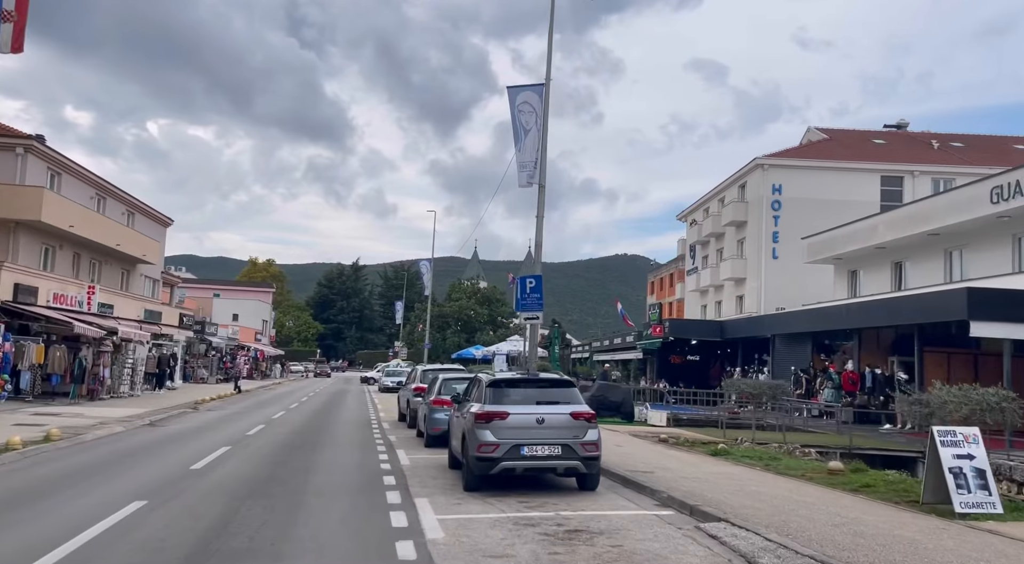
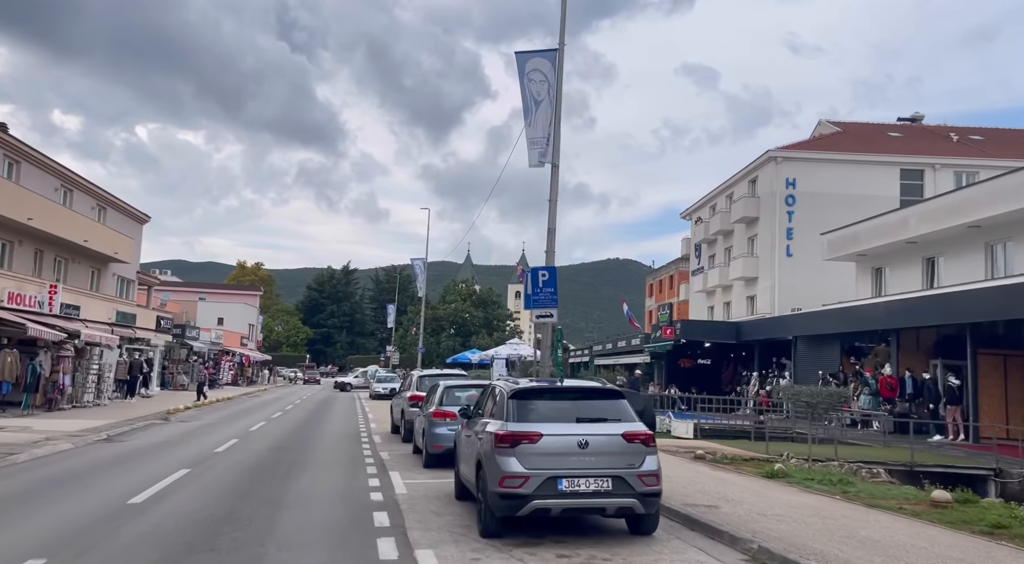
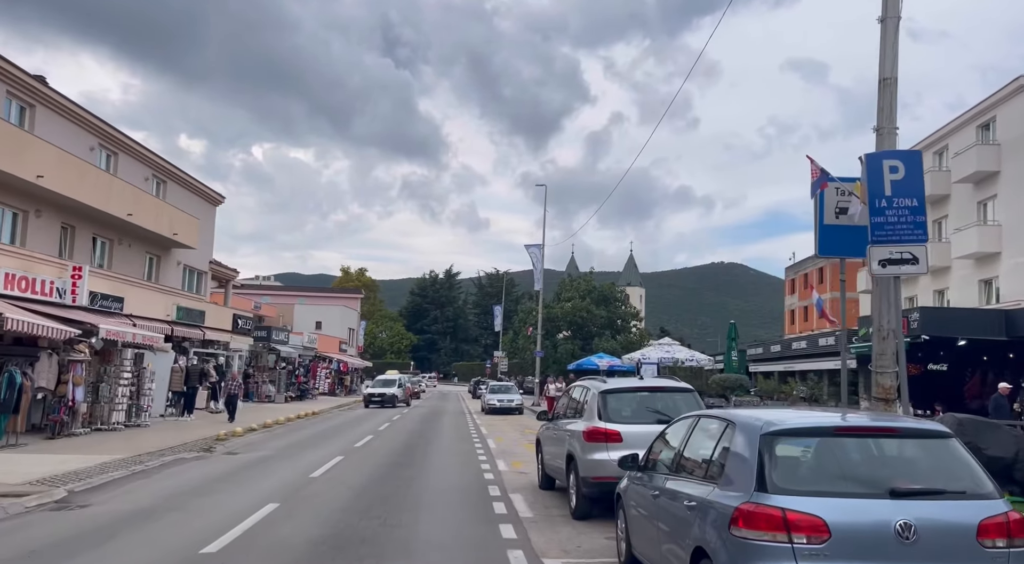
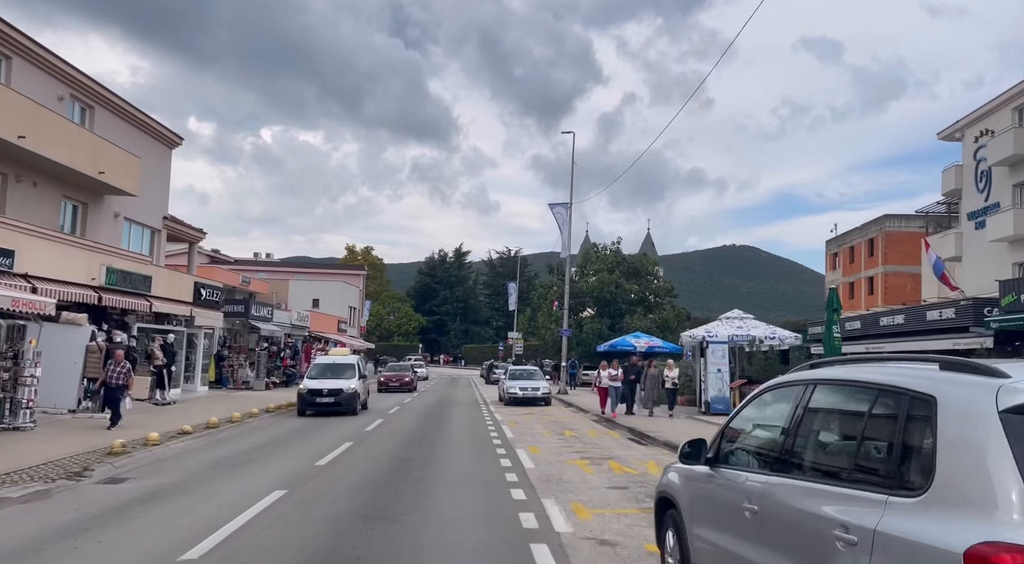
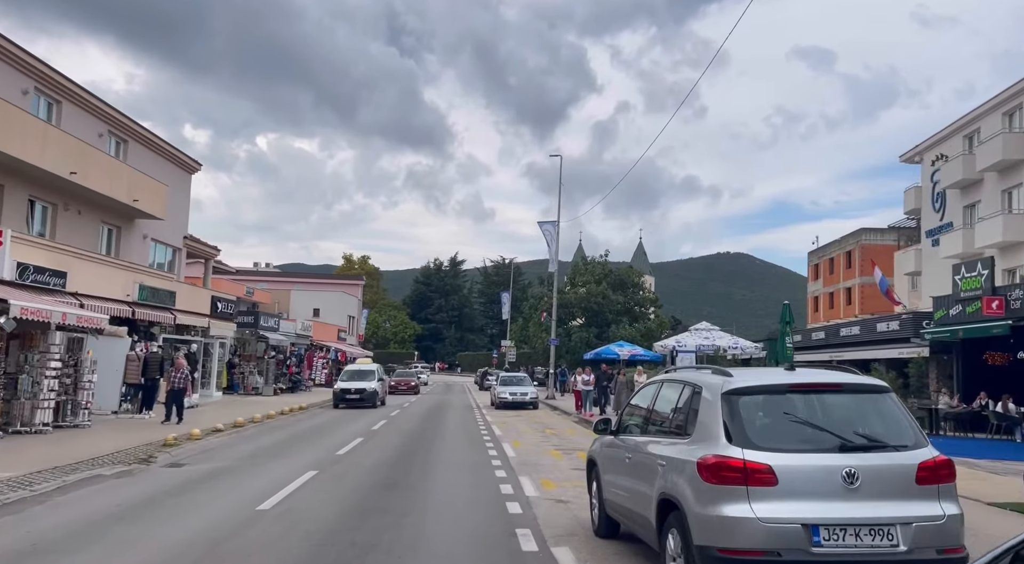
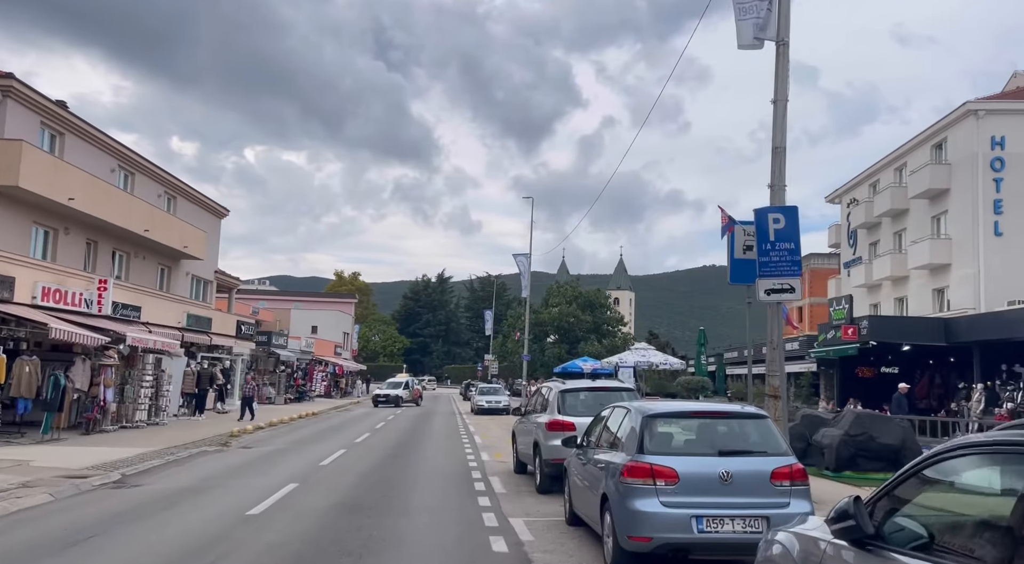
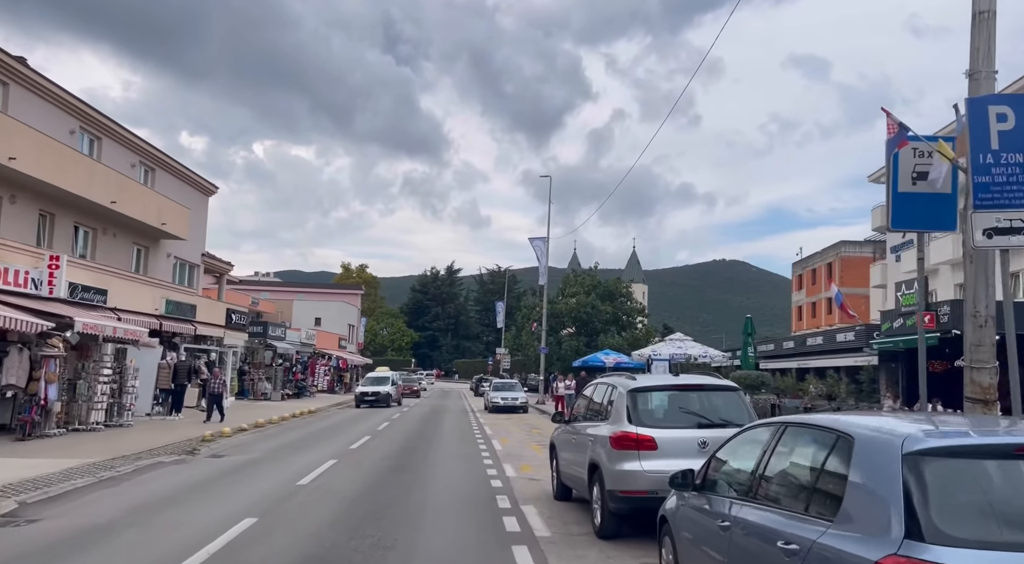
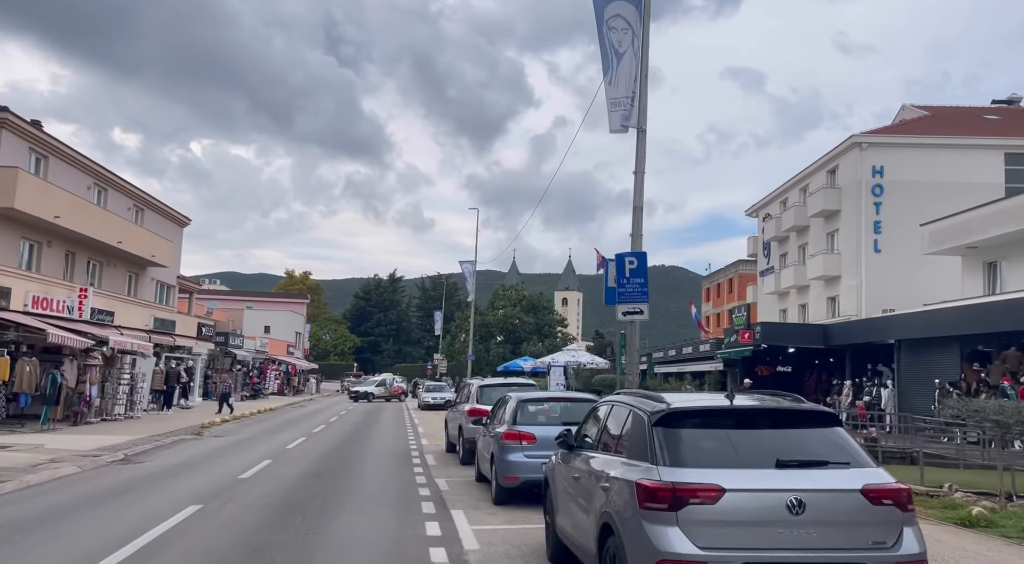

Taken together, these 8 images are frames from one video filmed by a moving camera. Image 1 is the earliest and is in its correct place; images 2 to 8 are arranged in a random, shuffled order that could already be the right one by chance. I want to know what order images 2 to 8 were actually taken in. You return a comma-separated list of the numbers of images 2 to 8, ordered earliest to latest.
2, 8, 6, 3, 7, 5, 4
